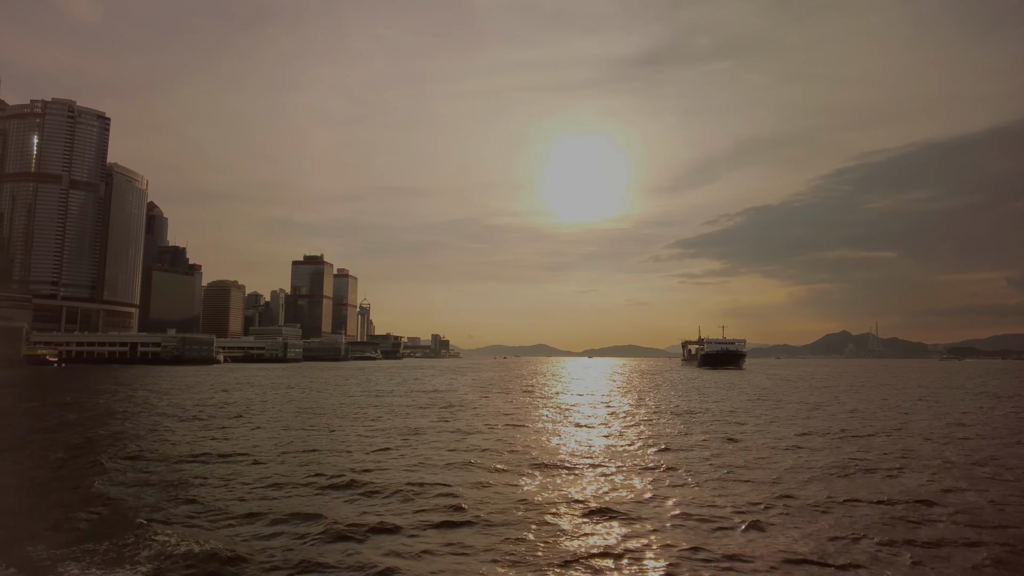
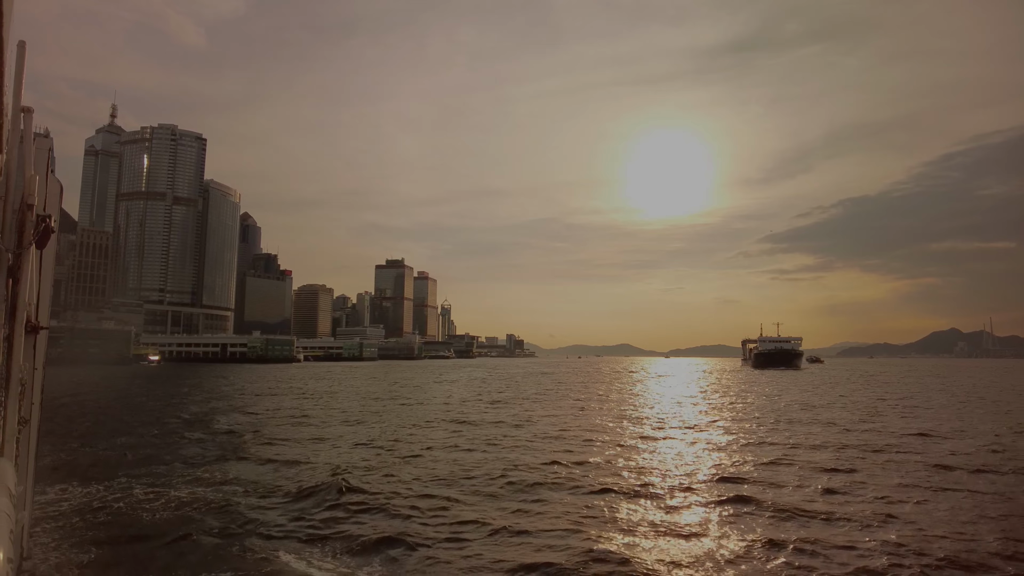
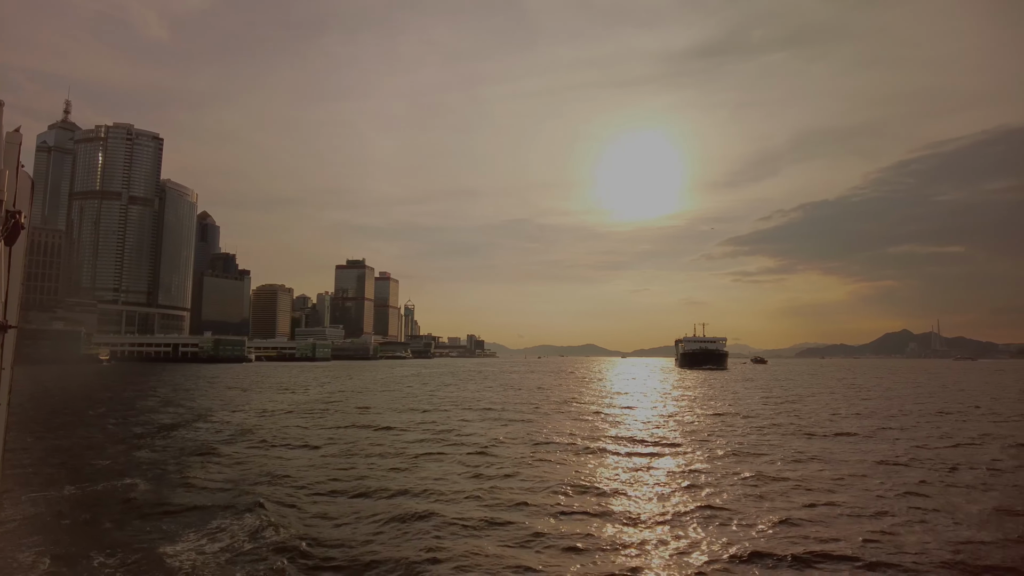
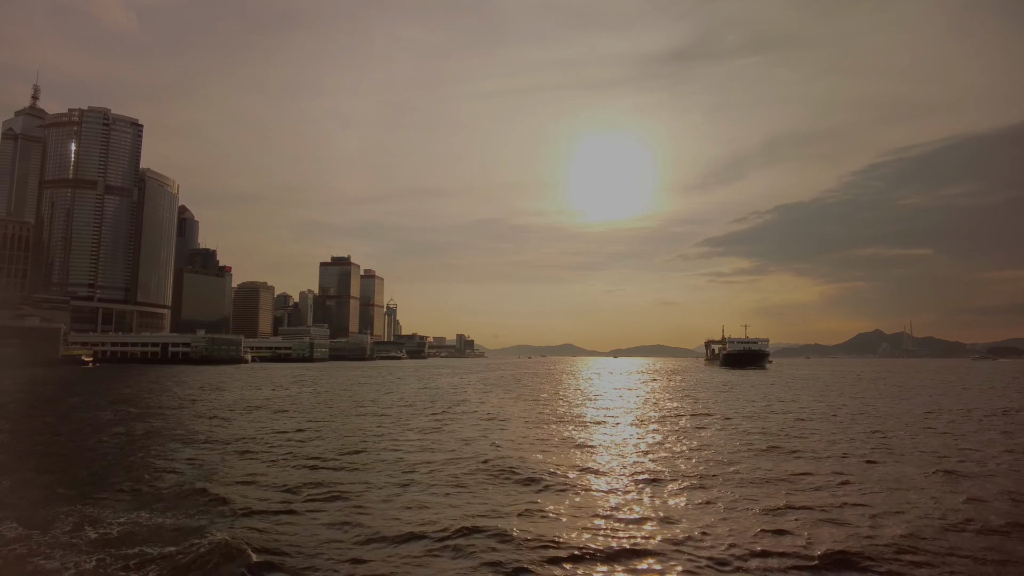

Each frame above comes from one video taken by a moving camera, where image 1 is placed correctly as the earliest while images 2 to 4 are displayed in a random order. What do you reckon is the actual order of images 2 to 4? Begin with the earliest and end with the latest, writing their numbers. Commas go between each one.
4, 2, 3
